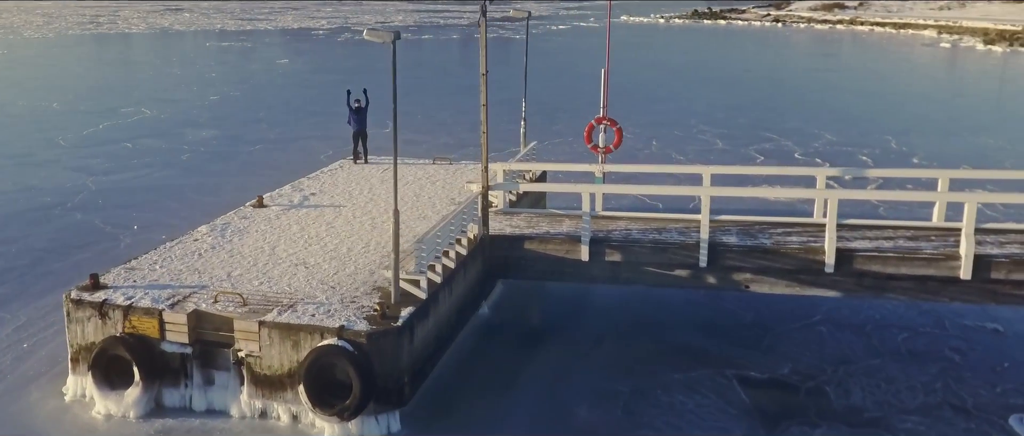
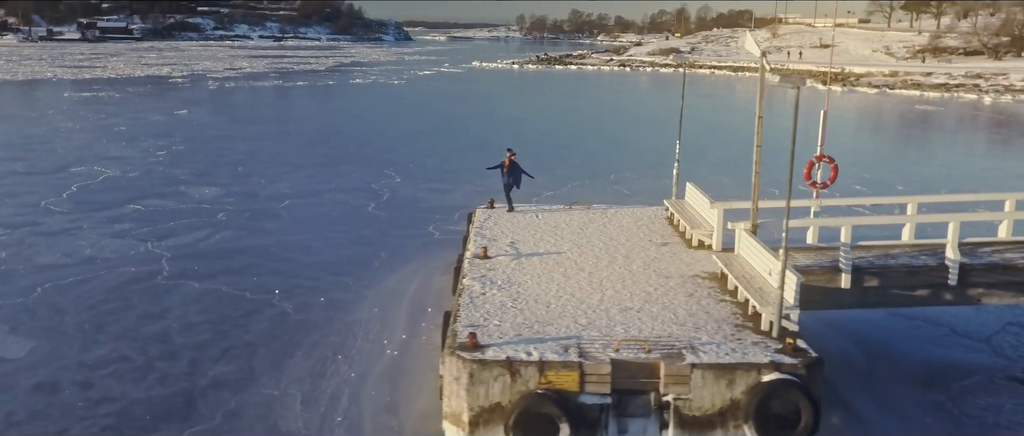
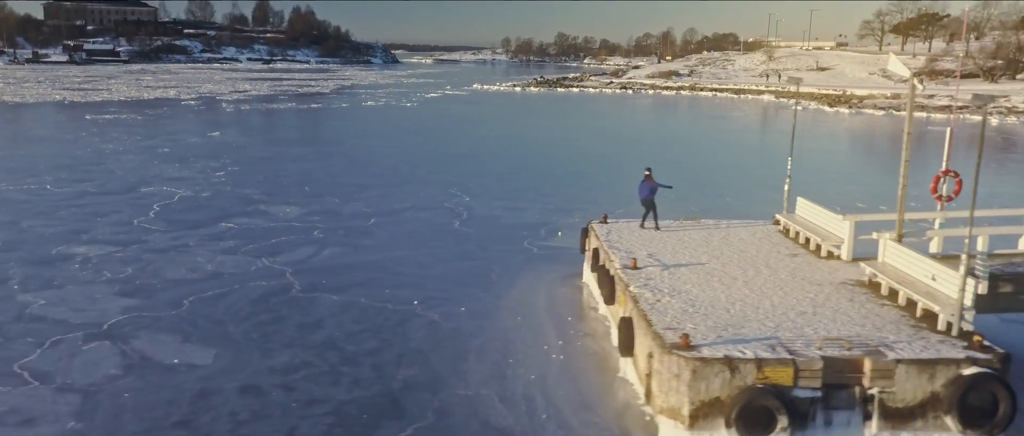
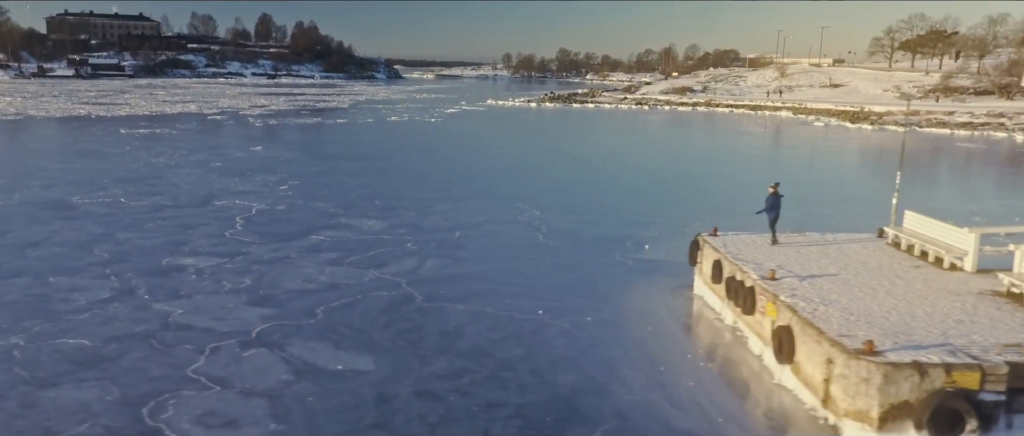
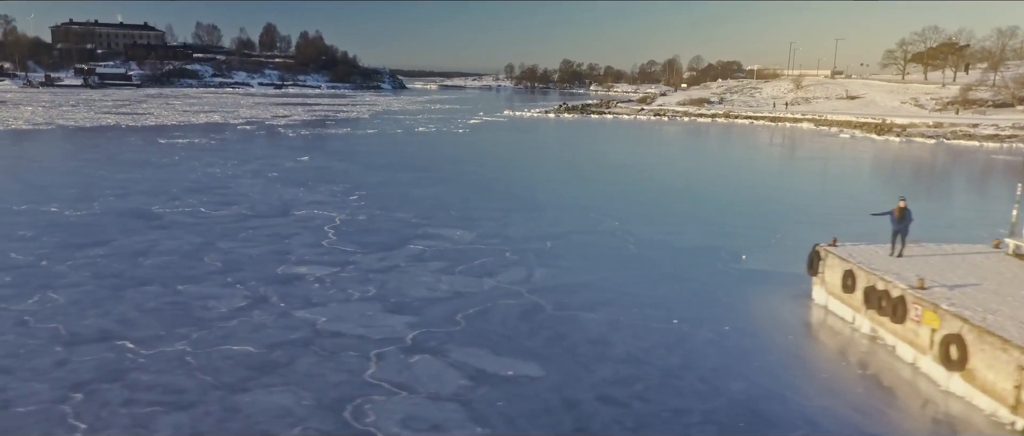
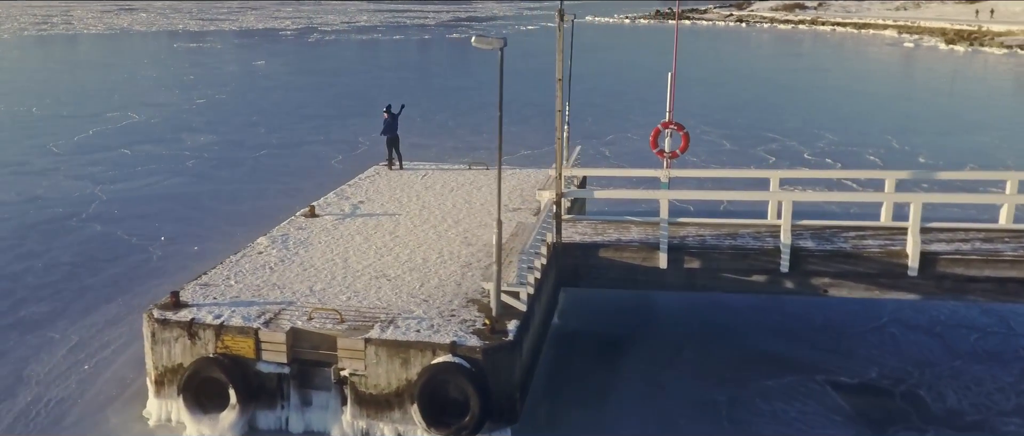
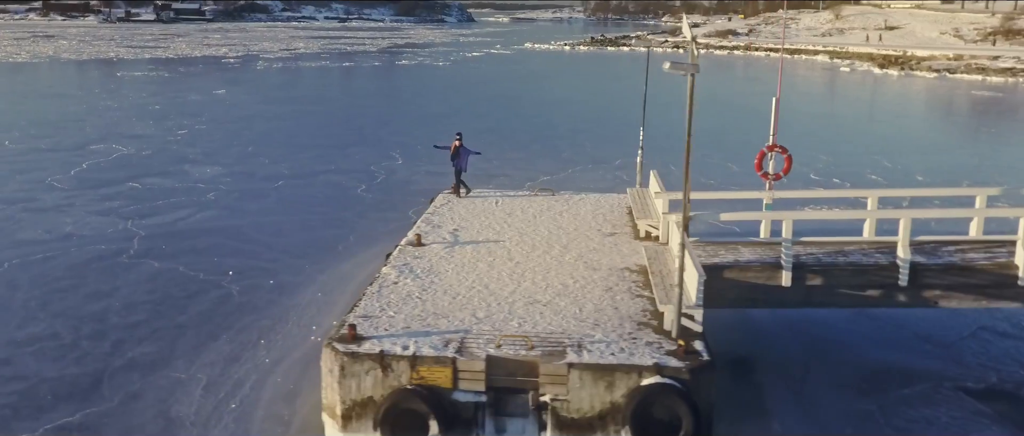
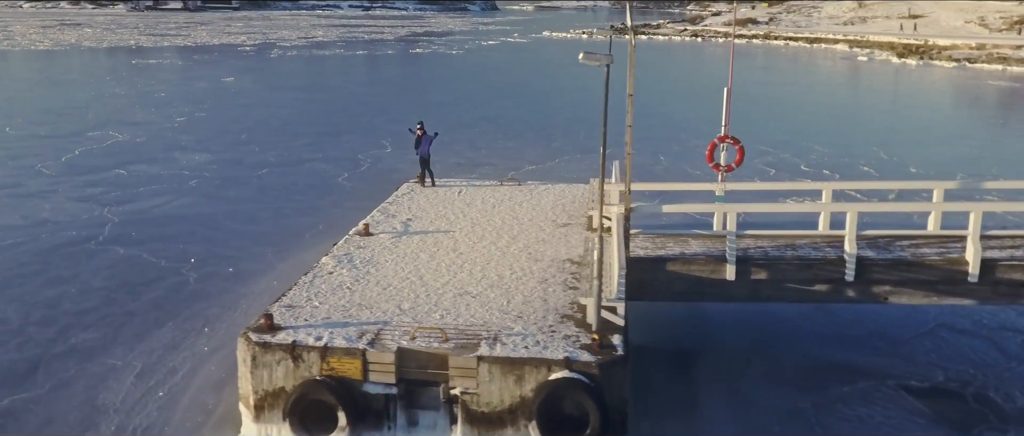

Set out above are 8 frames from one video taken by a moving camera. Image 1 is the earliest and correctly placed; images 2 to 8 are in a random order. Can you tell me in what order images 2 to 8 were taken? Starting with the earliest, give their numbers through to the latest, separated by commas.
6, 8, 7, 2, 3, 4, 5
